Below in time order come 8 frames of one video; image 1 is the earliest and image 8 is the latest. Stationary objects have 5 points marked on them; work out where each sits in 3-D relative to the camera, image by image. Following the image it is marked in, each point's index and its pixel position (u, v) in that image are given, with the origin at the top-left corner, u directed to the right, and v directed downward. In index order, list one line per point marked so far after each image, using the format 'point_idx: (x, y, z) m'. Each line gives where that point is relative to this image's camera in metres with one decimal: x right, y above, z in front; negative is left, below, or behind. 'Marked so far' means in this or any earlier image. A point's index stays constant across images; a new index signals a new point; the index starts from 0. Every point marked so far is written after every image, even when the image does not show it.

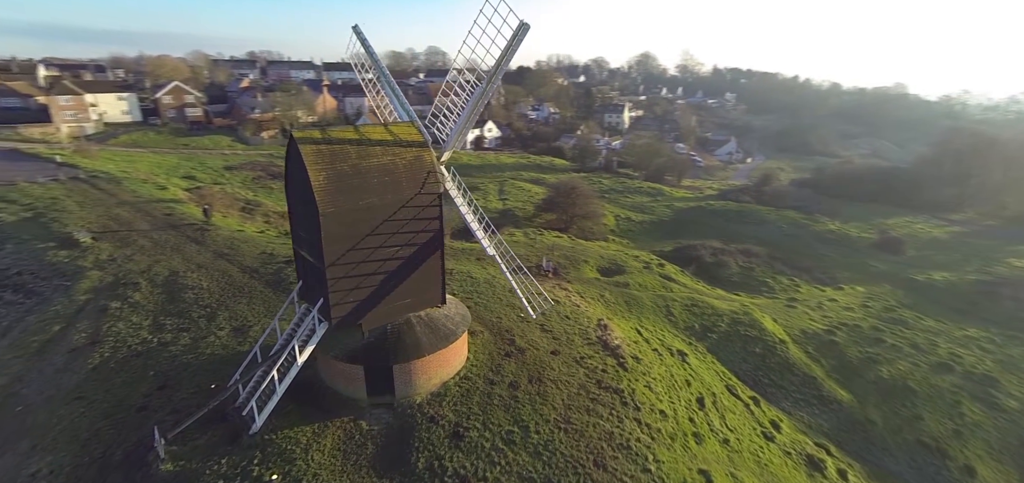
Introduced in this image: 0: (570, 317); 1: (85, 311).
0: (+1.7, -2.2, +12.6) m
1: (-11.6, -1.9, +11.6) m
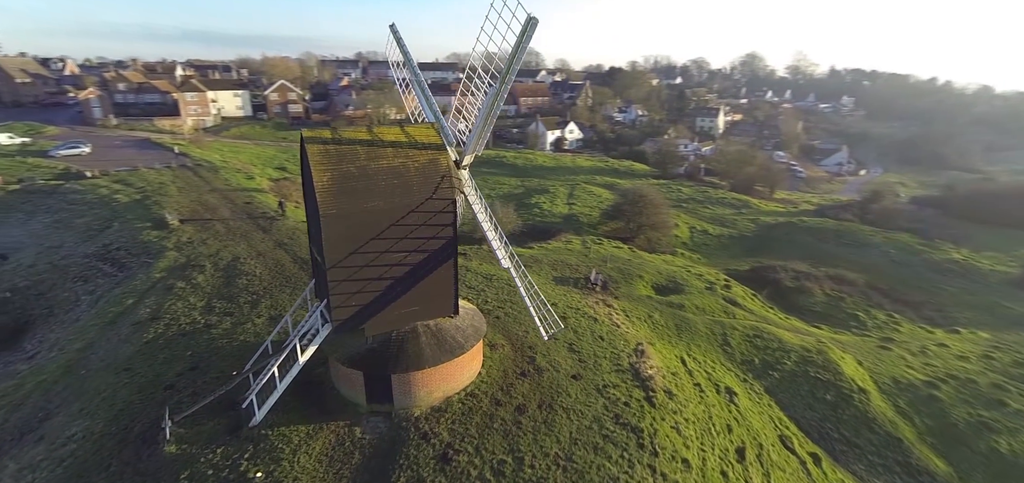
0: (+2.5, -2.6, +11.7) m
1: (-10.7, -1.4, +12.9) m
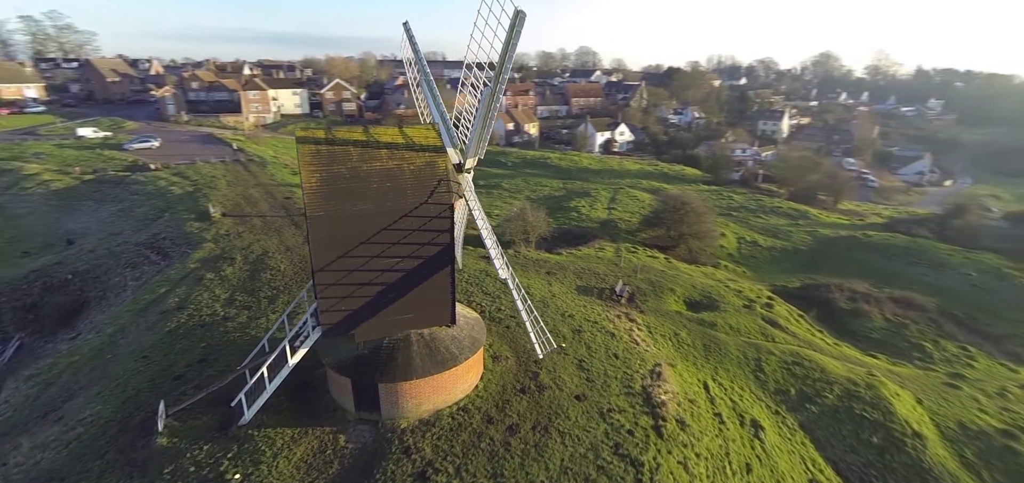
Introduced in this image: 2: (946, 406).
0: (+2.7, -2.9, +10.9) m
1: (-10.3, -1.2, +13.6) m
2: (+13.2, -5.0, +13.0) m
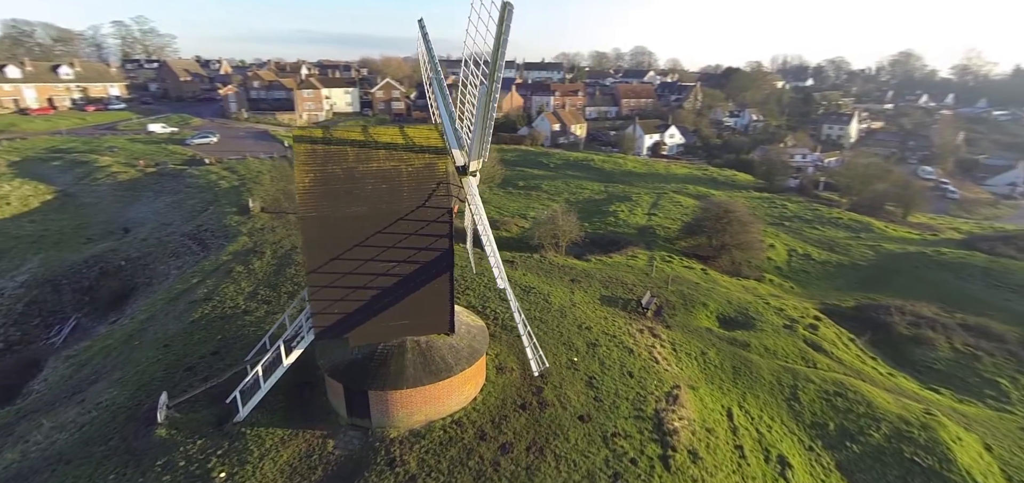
0: (+2.9, -3.2, +10.3) m
1: (-9.7, -0.9, +14.2) m
2: (+13.5, -5.7, +11.3) m
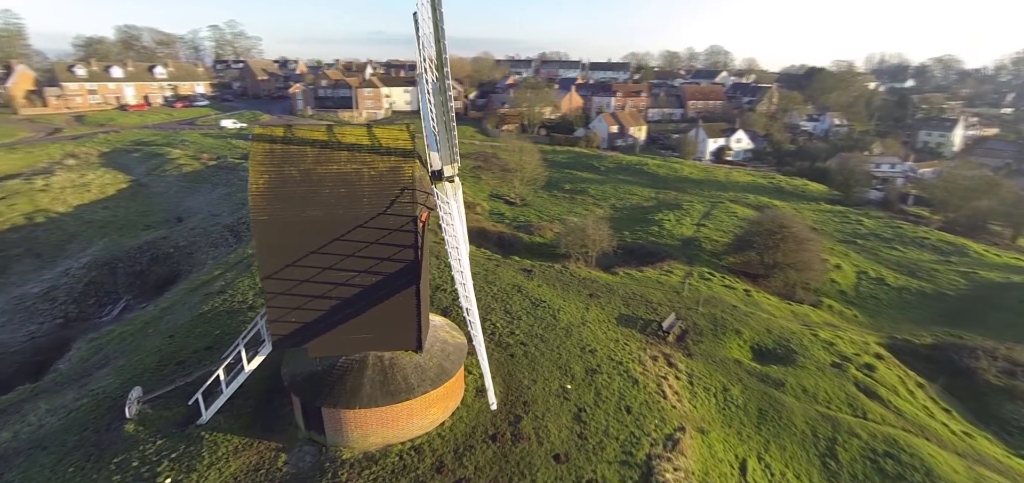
0: (+2.6, -3.6, +9.2) m
1: (-9.3, -0.8, +14.7) m
2: (+13.0, -6.7, +9.0) m
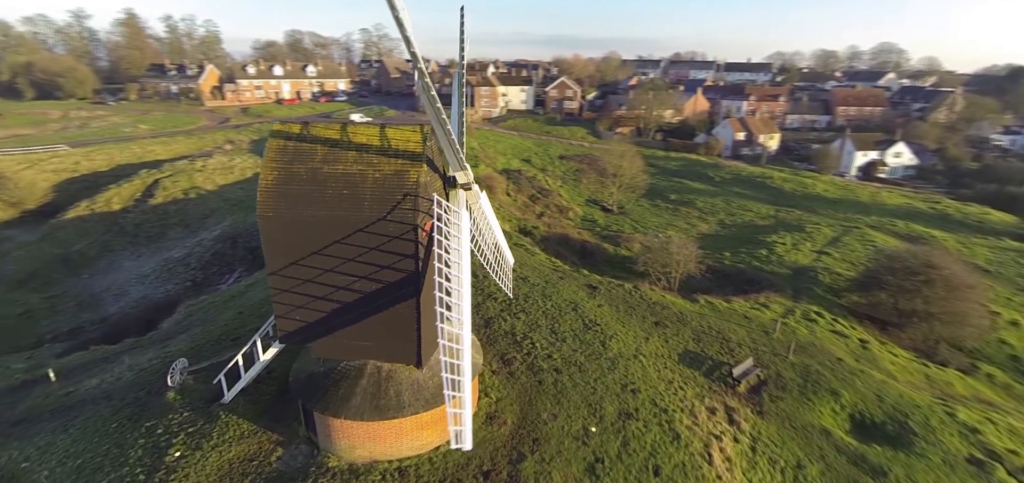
0: (+2.8, -4.2, +7.9) m
1: (-7.2, -0.3, +15.9) m
2: (+12.5, -8.2, +5.2) m
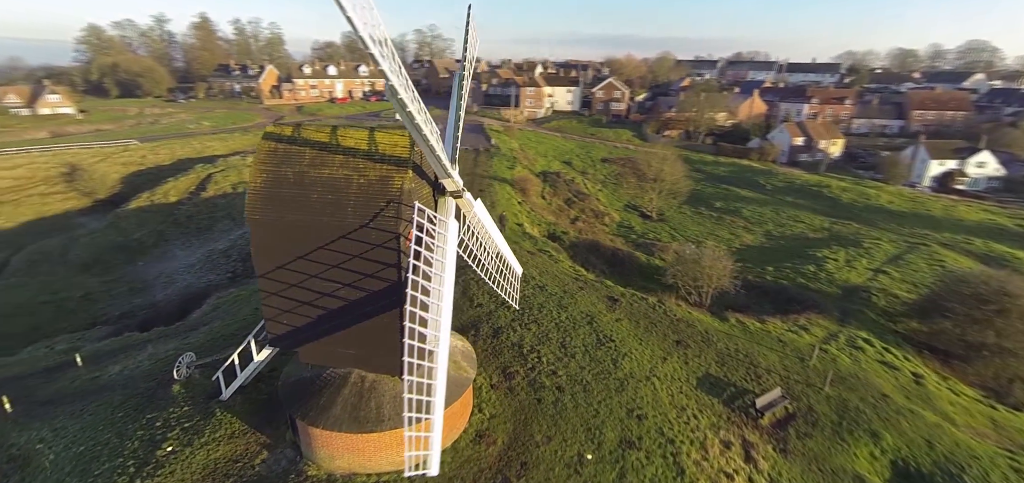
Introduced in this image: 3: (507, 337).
0: (+2.5, -4.6, +7.3) m
1: (-6.5, -0.3, +16.2) m
2: (+11.8, -8.9, +3.7) m
3: (-0.1, -2.6, +11.6) m
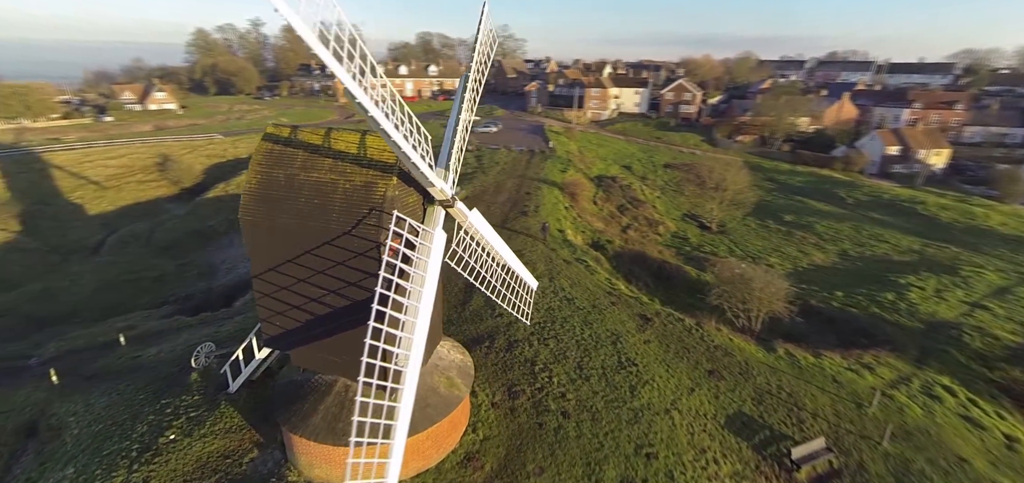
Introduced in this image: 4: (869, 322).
0: (+2.1, -5.0, +6.5) m
1: (-5.3, -0.2, +16.6) m
2: (+10.6, -9.8, +1.8) m
3: (+0.2, -2.9, +11.1) m
4: (+15.3, -3.5, +18.6) m
